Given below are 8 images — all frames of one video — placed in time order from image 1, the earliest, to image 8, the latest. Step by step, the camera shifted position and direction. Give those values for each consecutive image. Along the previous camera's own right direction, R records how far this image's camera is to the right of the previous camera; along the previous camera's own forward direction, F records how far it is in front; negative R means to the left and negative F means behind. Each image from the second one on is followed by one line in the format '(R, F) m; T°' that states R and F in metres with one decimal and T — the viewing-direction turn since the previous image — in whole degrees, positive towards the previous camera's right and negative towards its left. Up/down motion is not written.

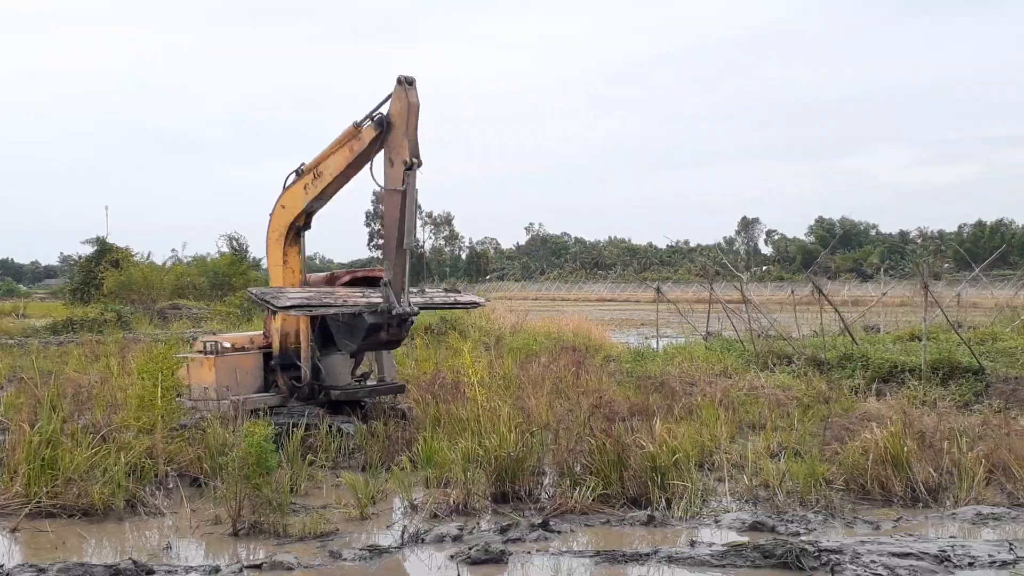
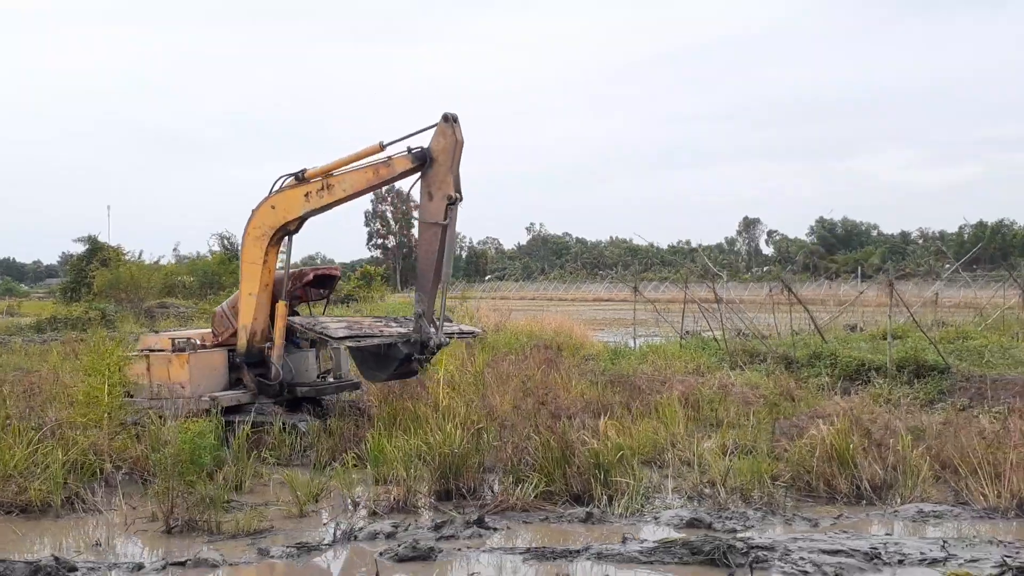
(+0.2, 0.0) m; 0°
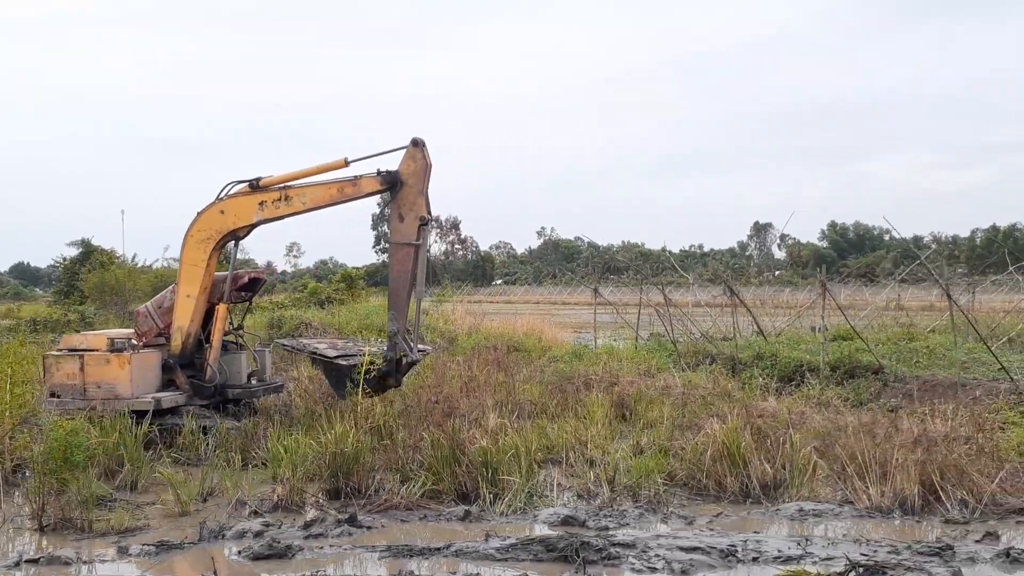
(+0.5, 0.0) m; 0°
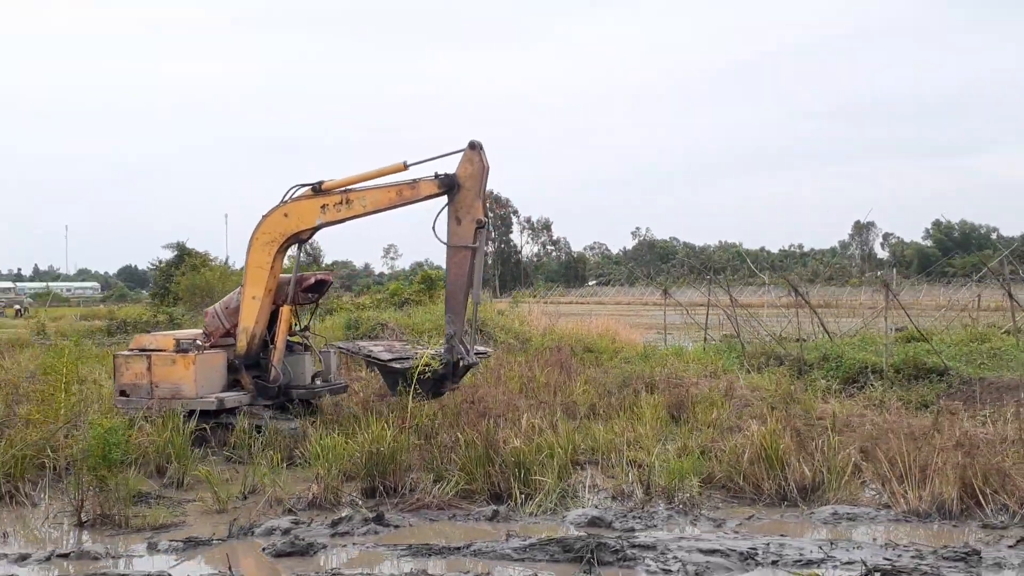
(+0.3, 0.0) m; -4°
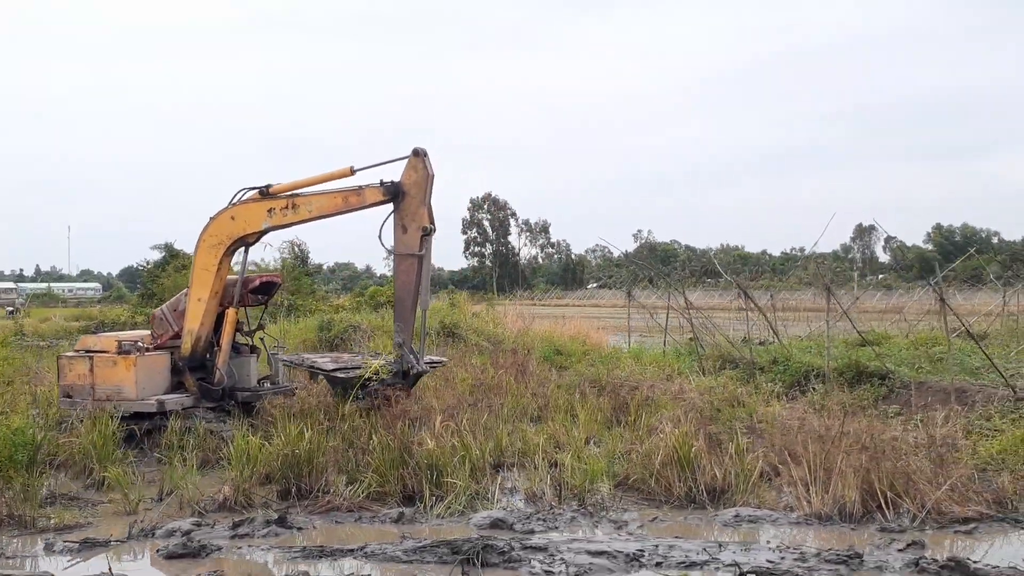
(+0.4, 0.0) m; 0°
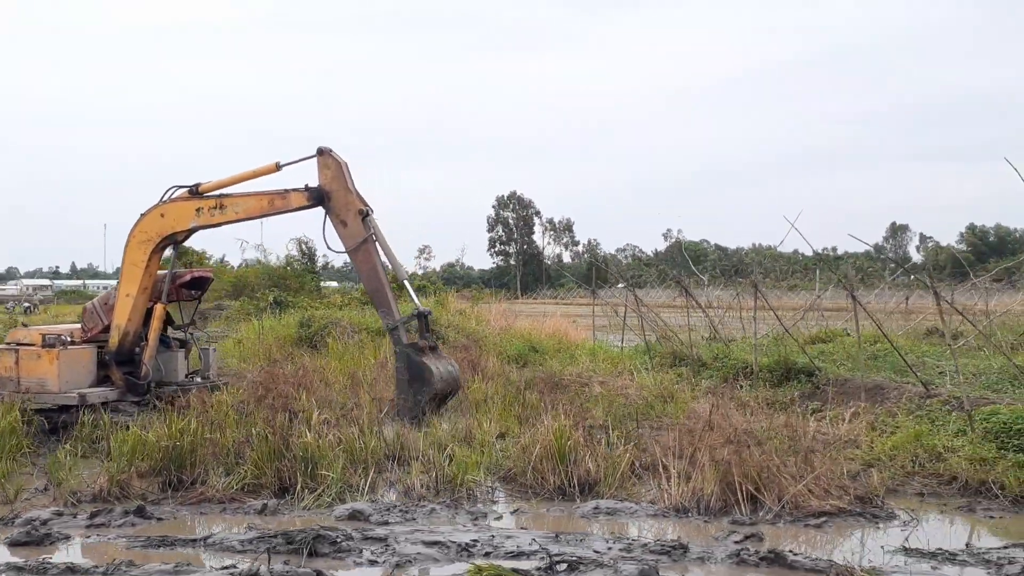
(+0.7, 0.0) m; -1°
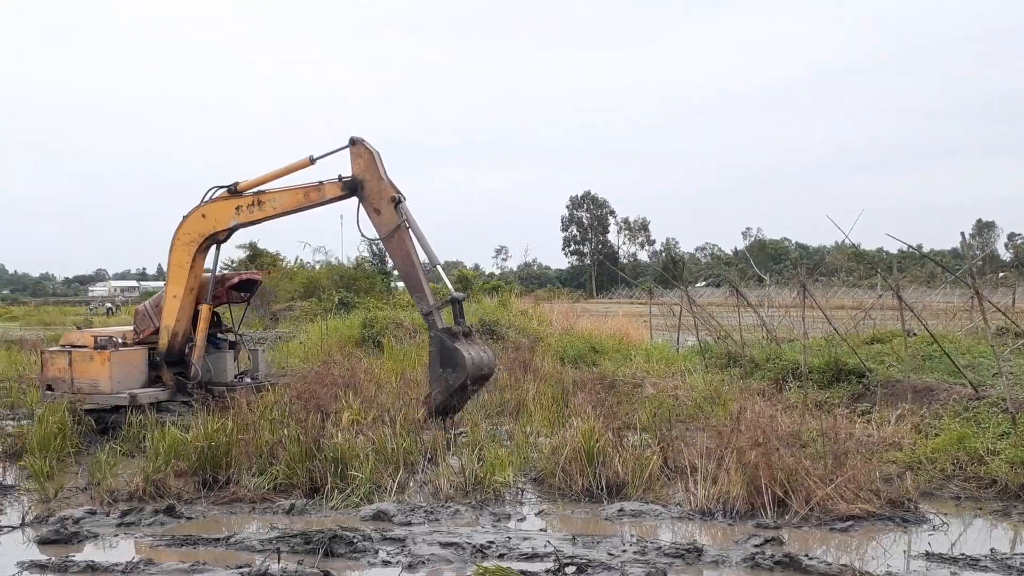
(+0.2, 0.0) m; -4°
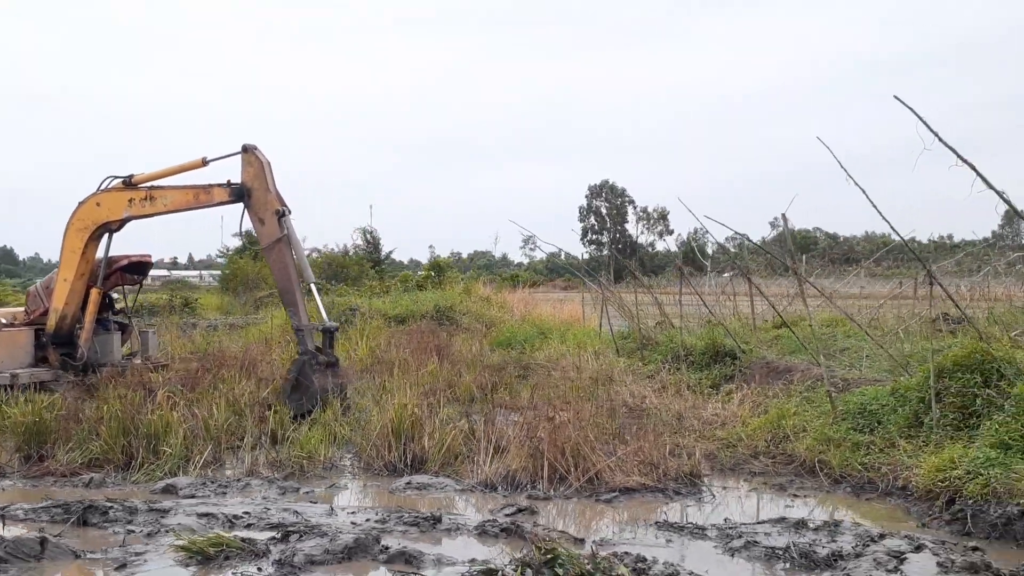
(+1.0, -0.1) m; -1°
